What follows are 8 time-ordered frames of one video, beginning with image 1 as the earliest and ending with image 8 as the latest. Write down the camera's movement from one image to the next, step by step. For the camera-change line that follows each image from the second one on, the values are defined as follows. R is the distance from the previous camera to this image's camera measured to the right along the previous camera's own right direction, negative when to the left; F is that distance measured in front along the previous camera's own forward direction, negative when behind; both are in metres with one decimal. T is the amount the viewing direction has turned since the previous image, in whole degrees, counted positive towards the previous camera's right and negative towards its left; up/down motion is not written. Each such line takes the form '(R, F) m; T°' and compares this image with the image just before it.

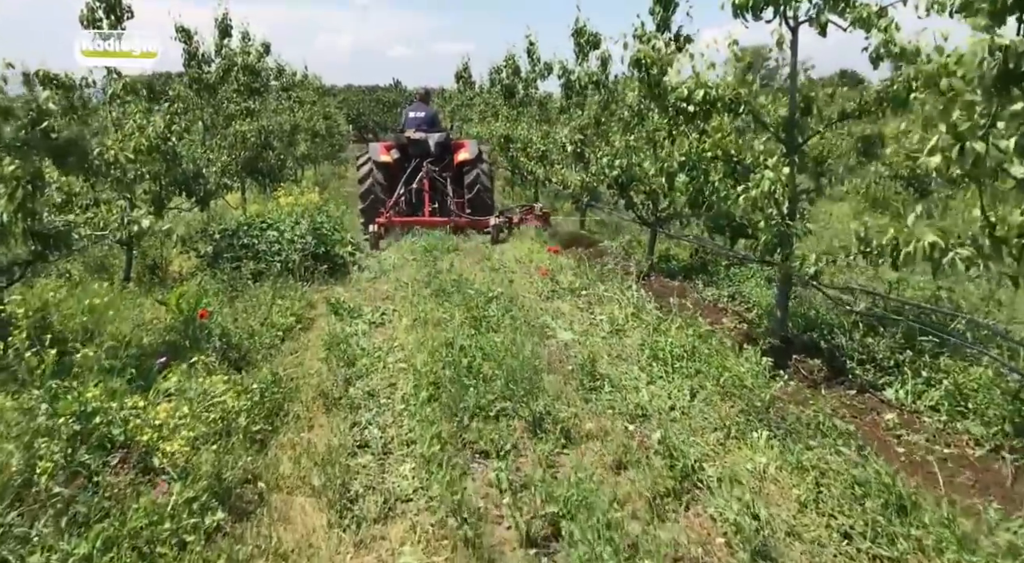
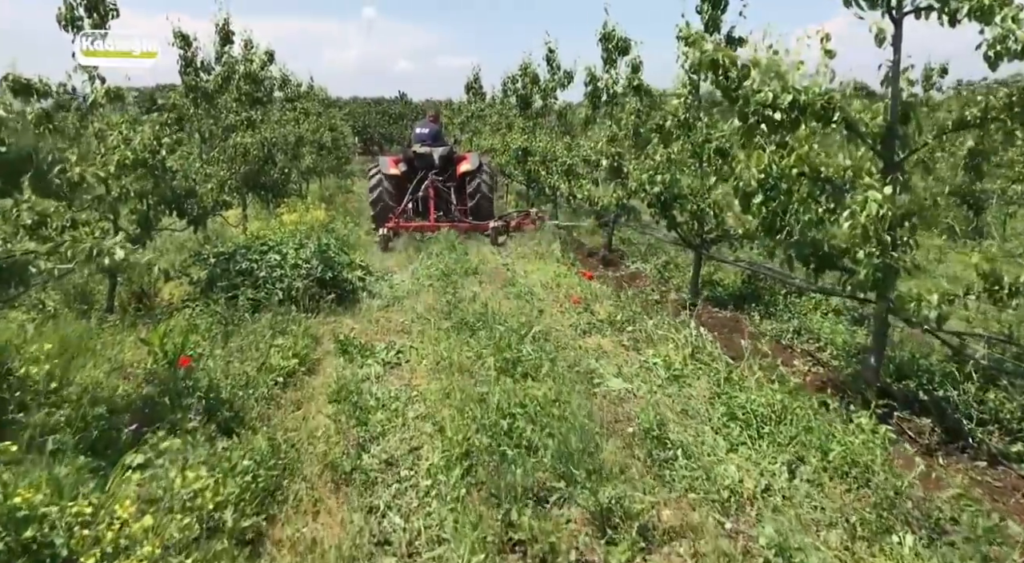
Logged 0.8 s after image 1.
(-0.3, +0.8) m; 0°
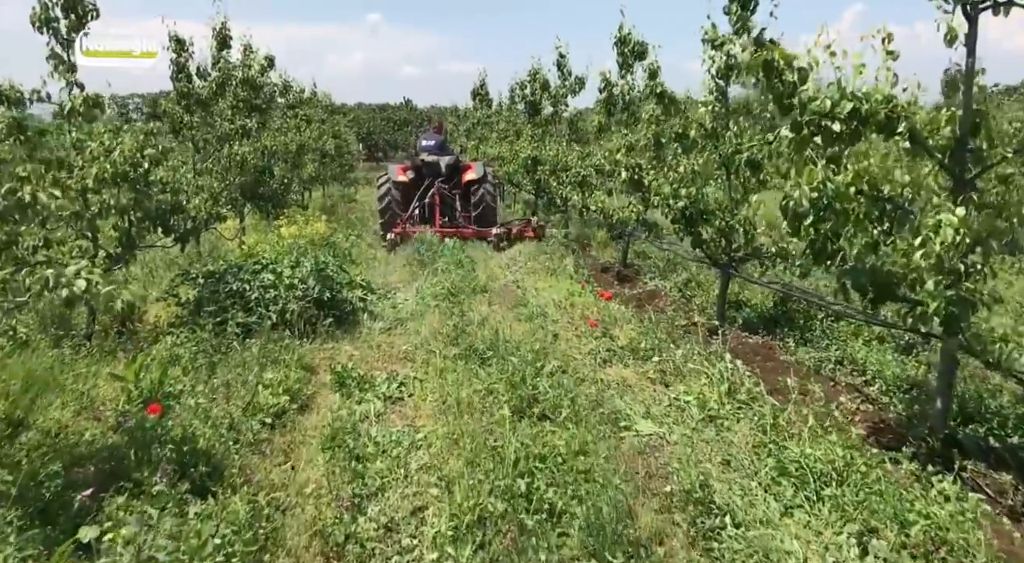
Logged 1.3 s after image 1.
(-0.1, +0.5) m; 0°
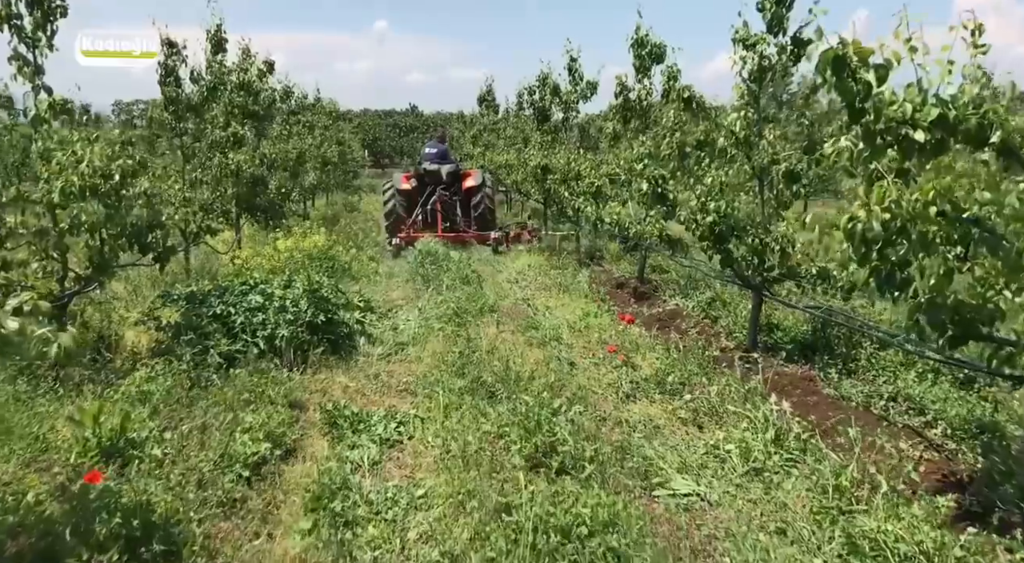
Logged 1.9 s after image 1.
(-0.1, +0.6) m; -1°
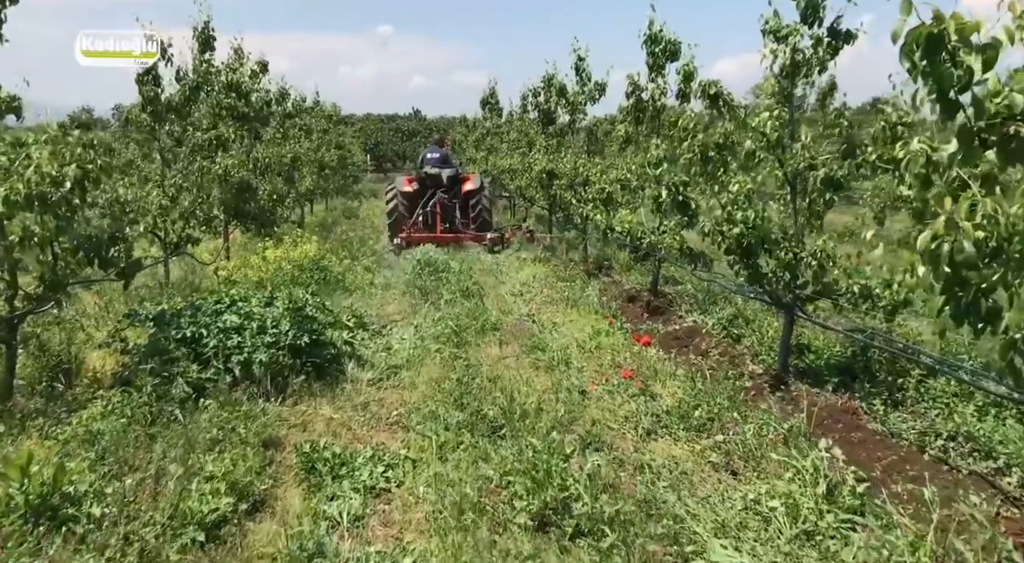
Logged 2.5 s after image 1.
(0.0, +0.6) m; 0°
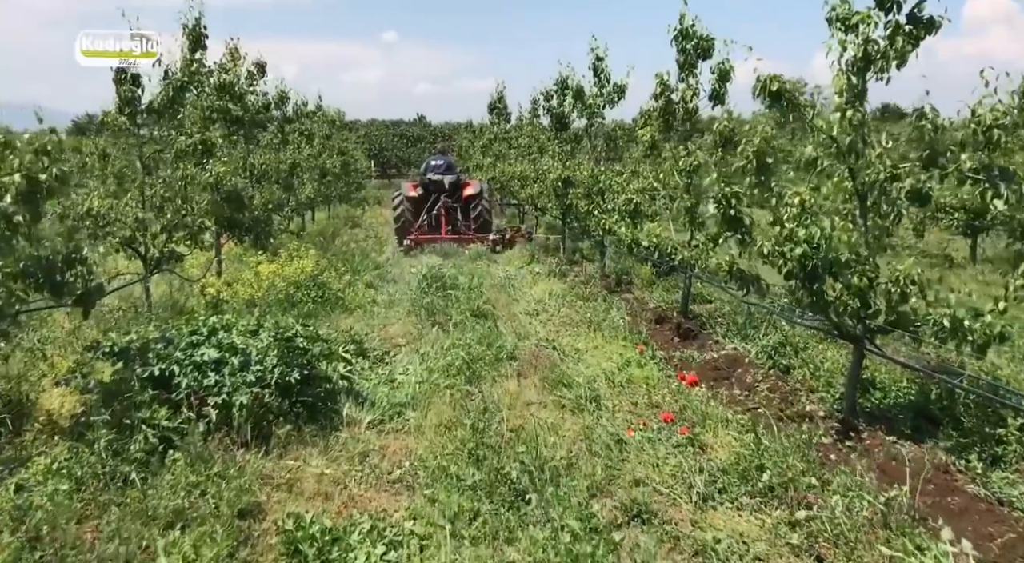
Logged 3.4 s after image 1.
(-0.1, +0.7) m; 0°
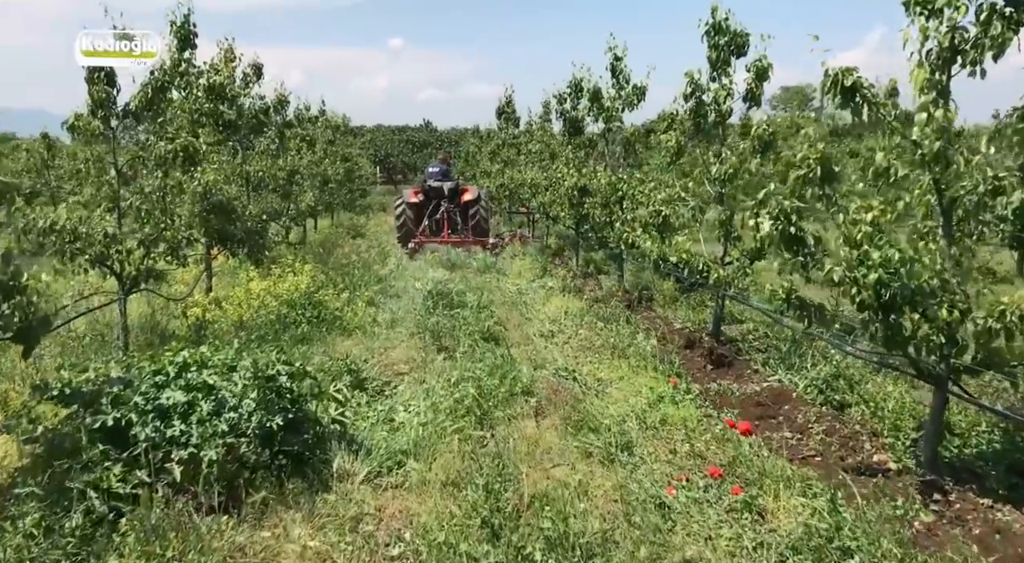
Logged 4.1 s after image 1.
(-0.1, +0.7) m; -1°
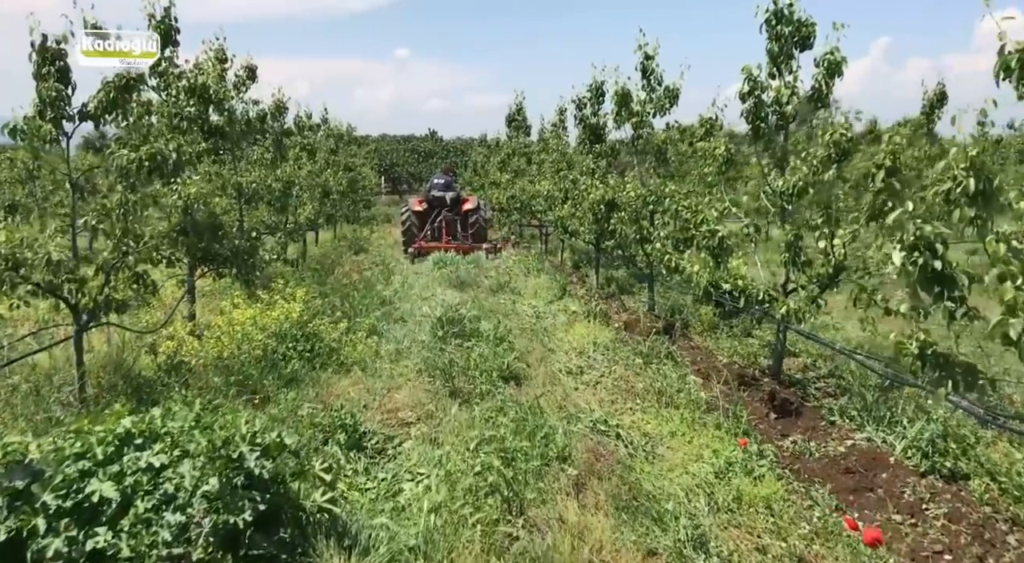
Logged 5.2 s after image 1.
(-0.2, +1.0) m; 0°
